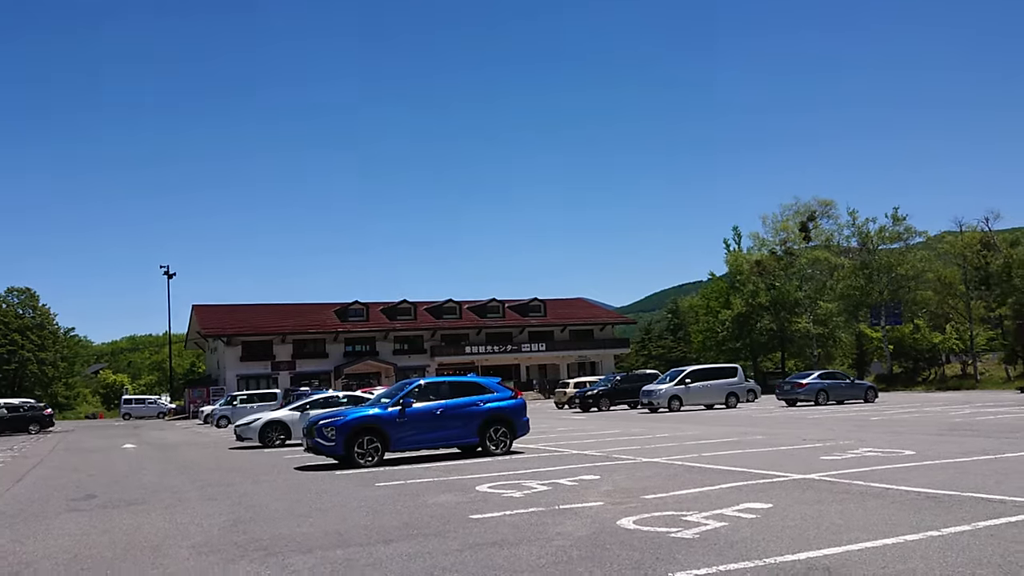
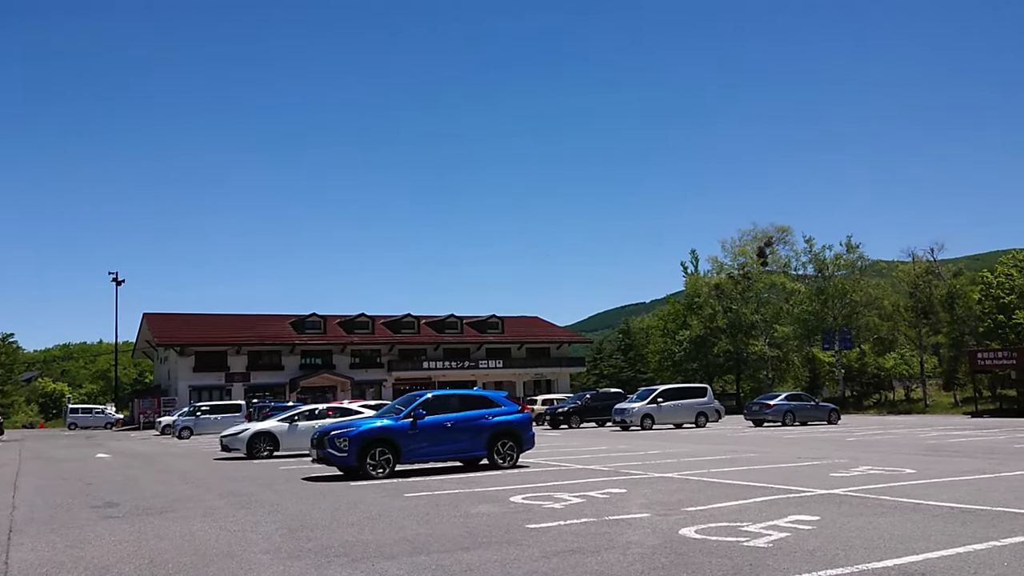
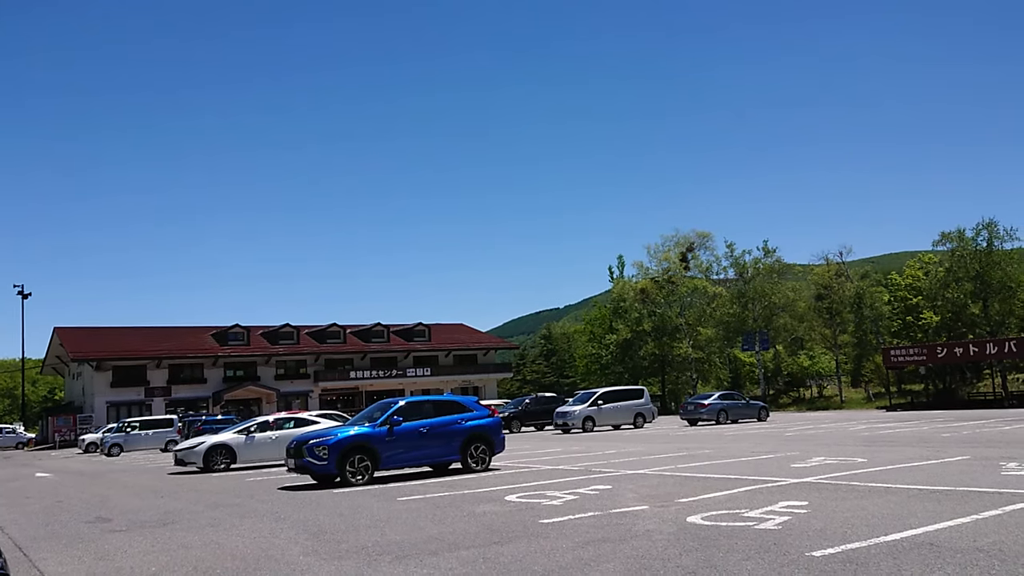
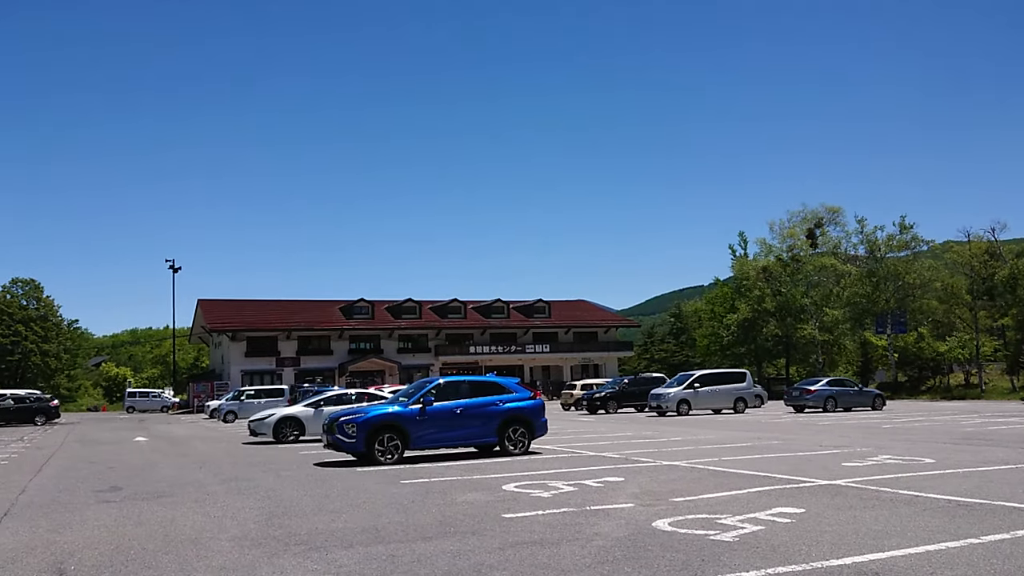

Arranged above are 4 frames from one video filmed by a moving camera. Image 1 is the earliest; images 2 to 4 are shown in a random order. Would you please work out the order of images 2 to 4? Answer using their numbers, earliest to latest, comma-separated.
4, 2, 3
